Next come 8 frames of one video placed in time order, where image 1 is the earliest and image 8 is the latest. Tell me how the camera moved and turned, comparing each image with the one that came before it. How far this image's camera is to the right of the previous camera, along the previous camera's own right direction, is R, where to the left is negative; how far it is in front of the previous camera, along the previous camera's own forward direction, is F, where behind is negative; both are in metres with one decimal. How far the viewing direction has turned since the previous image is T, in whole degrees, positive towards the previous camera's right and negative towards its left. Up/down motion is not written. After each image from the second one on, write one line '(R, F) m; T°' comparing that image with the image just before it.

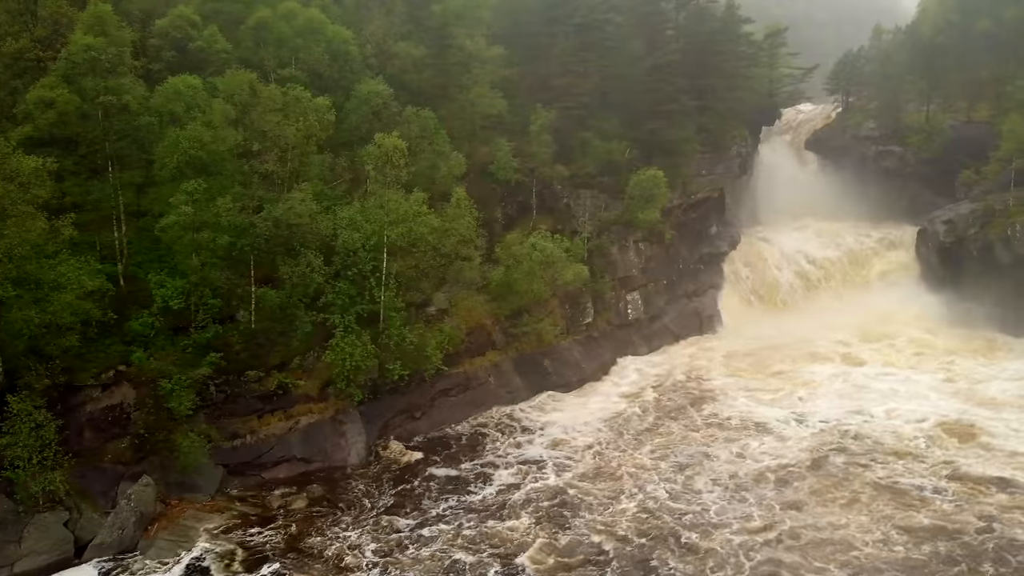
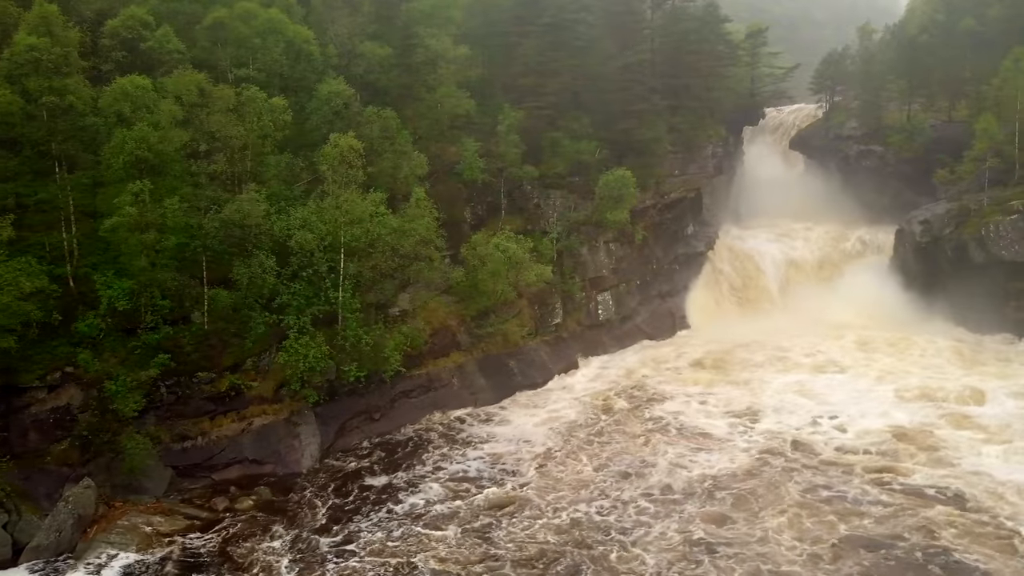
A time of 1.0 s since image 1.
(+3.0, +0.1) m; 0°
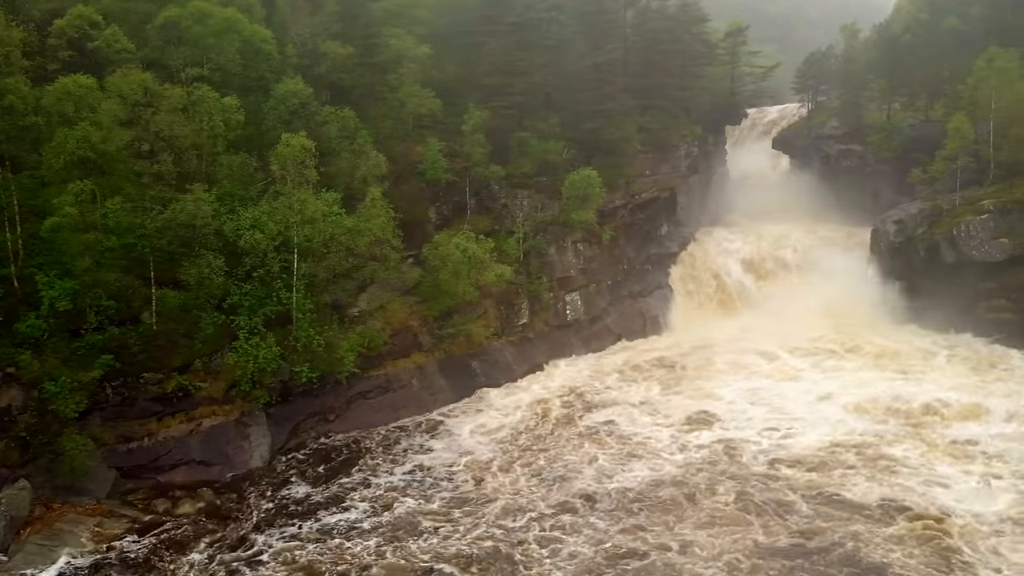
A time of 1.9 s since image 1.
(+3.2, +0.2) m; 0°
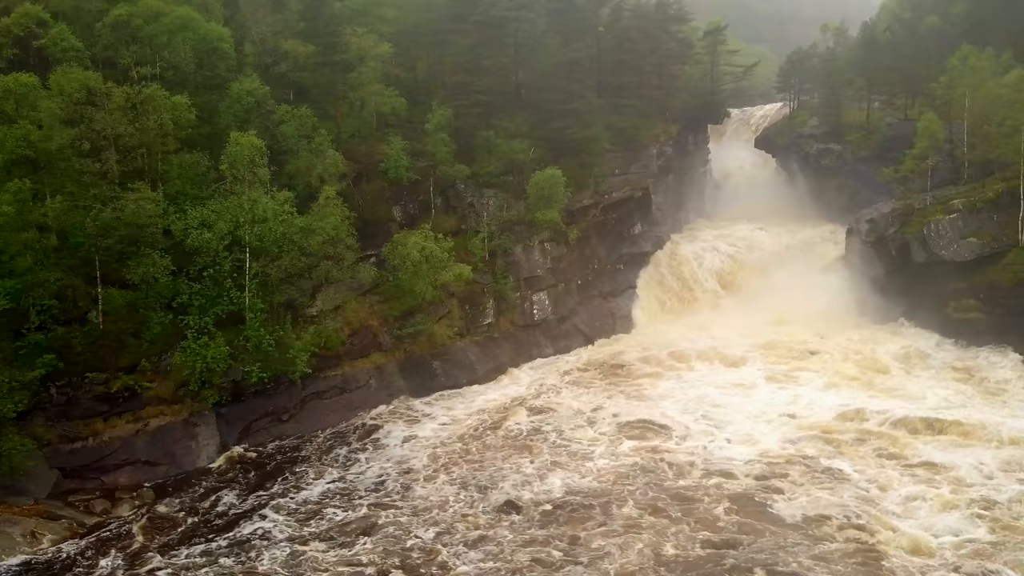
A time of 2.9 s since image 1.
(+3.2, +0.2) m; 0°
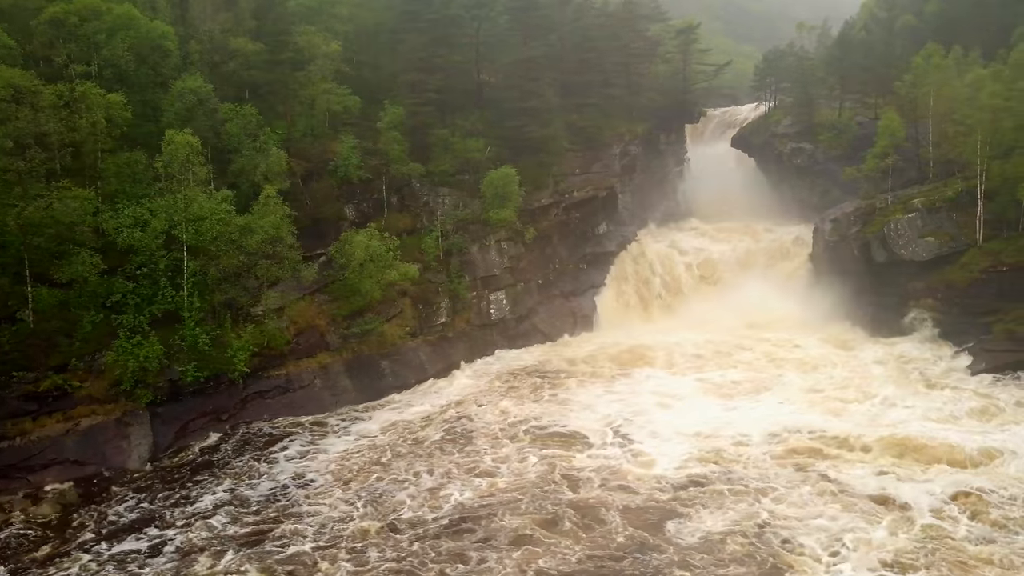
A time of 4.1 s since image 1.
(+4.2, +0.2) m; 0°
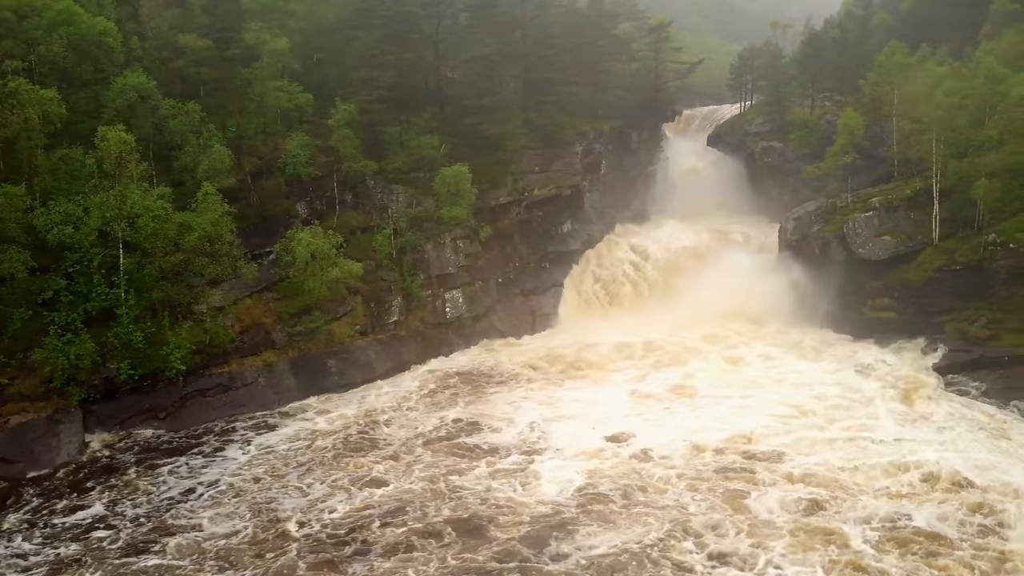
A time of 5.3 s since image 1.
(+4.3, +0.2) m; 0°
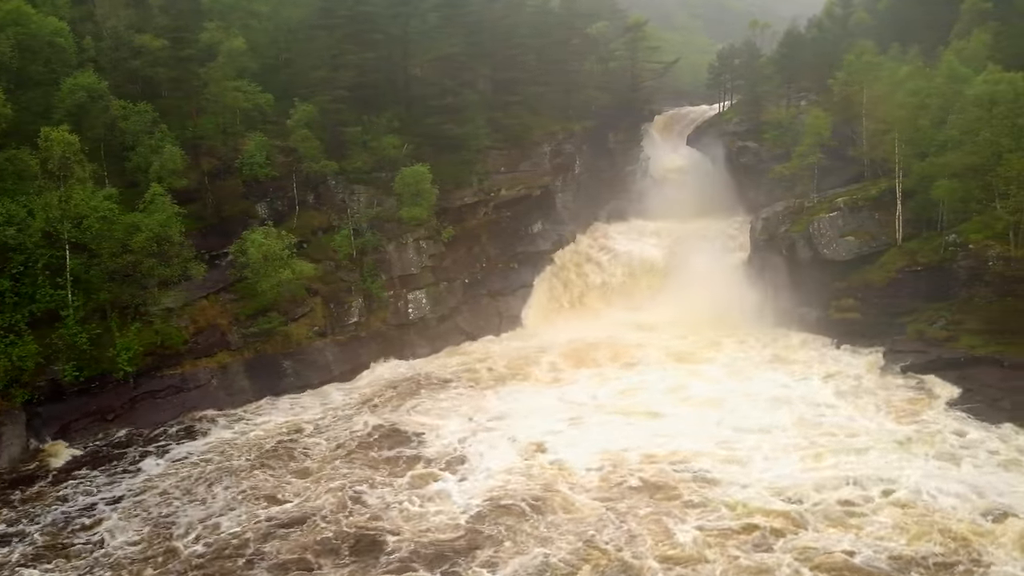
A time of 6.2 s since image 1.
(+3.5, +0.2) m; 0°
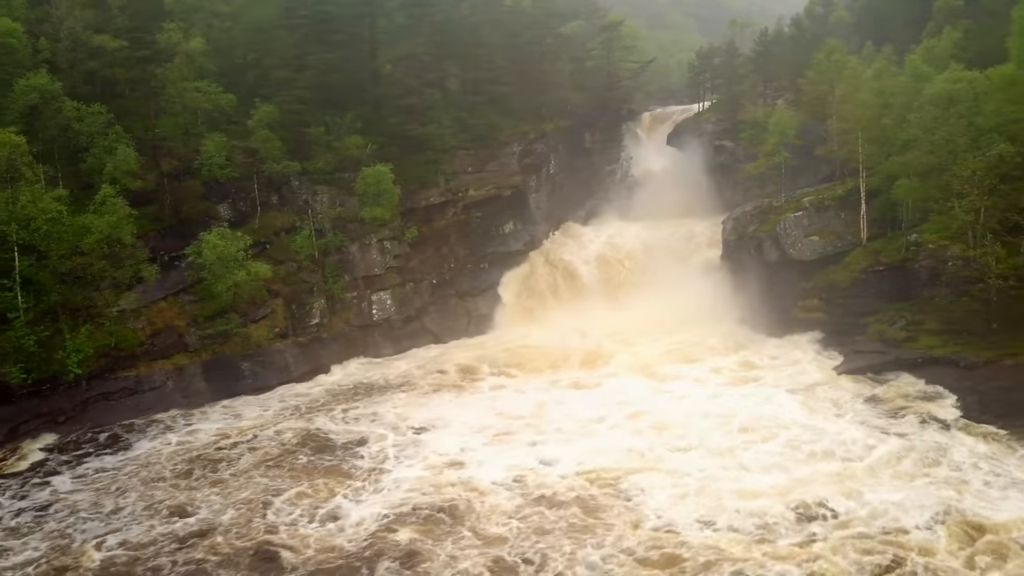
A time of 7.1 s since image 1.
(+3.3, +0.2) m; 0°
